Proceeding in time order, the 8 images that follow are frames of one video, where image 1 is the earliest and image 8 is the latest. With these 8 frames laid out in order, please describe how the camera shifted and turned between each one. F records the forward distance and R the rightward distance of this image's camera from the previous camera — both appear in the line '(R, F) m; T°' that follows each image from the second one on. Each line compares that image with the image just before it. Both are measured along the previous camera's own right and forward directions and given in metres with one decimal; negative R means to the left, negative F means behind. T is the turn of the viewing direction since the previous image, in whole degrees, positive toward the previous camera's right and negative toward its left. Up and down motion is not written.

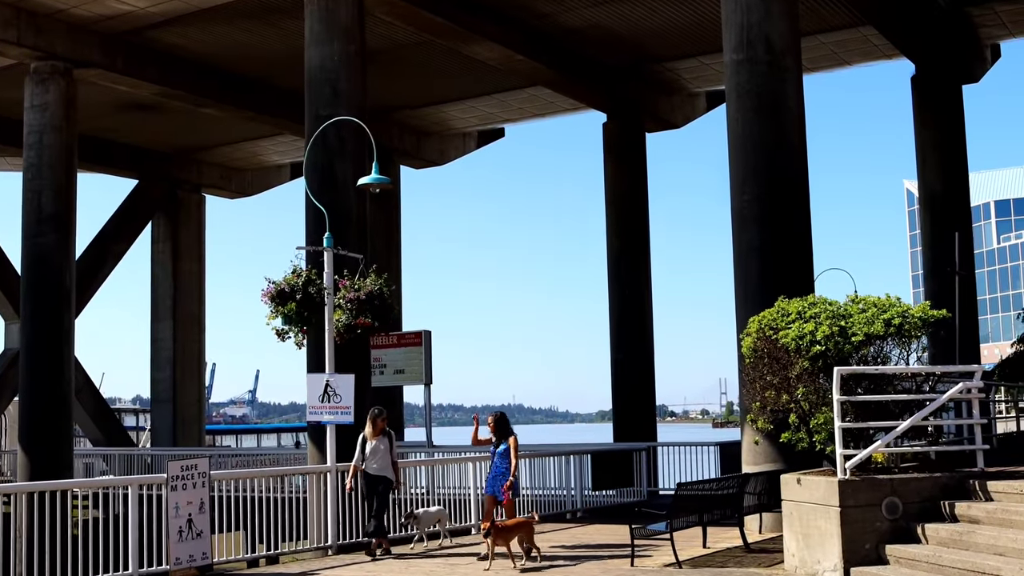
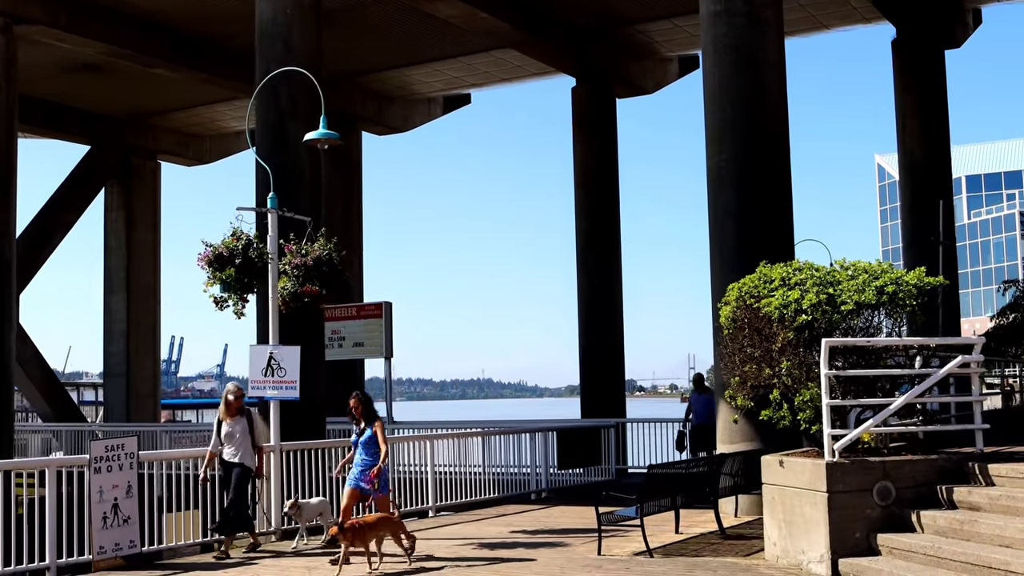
(+0.1, +1.1) m; +2°
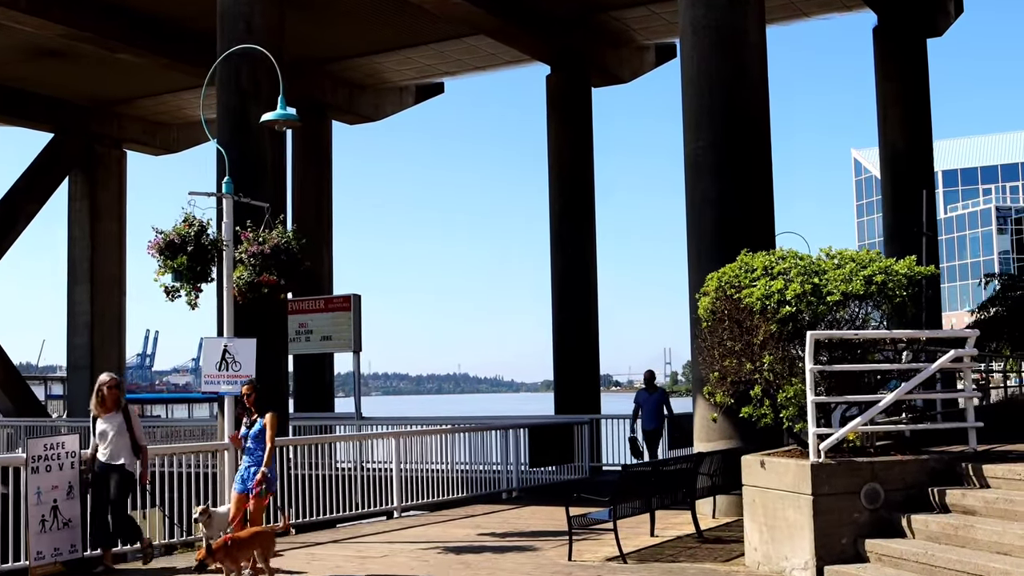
(+0.1, +0.7) m; +1°
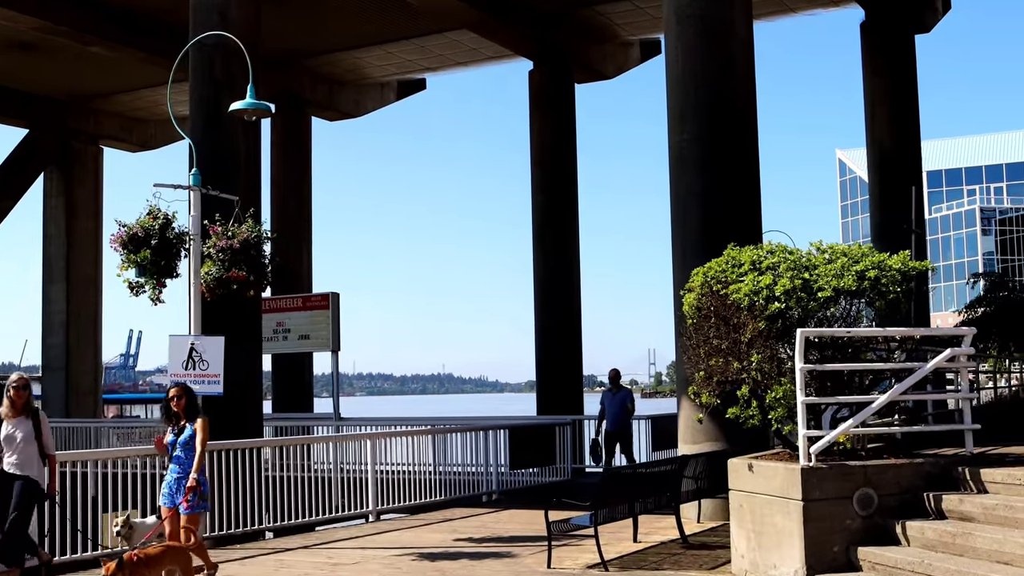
(+0.1, +0.4) m; +1°
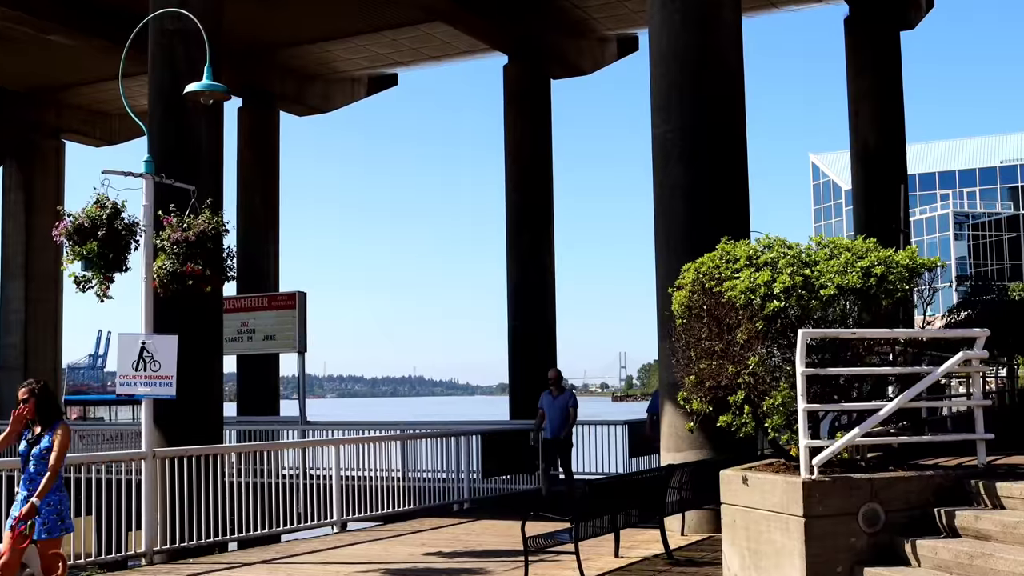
(0.0, +0.7) m; +2°
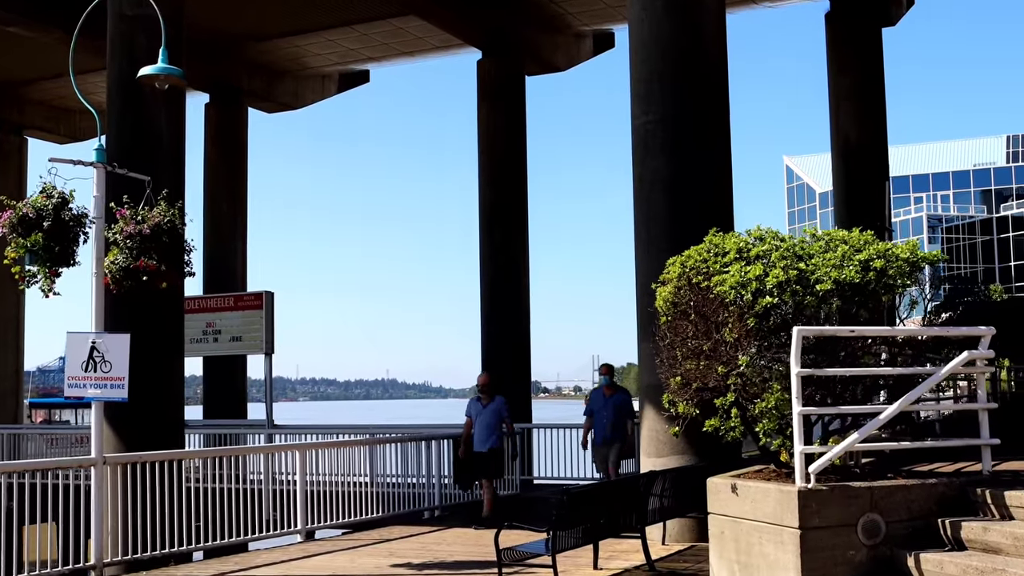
(0.0, +0.6) m; +1°
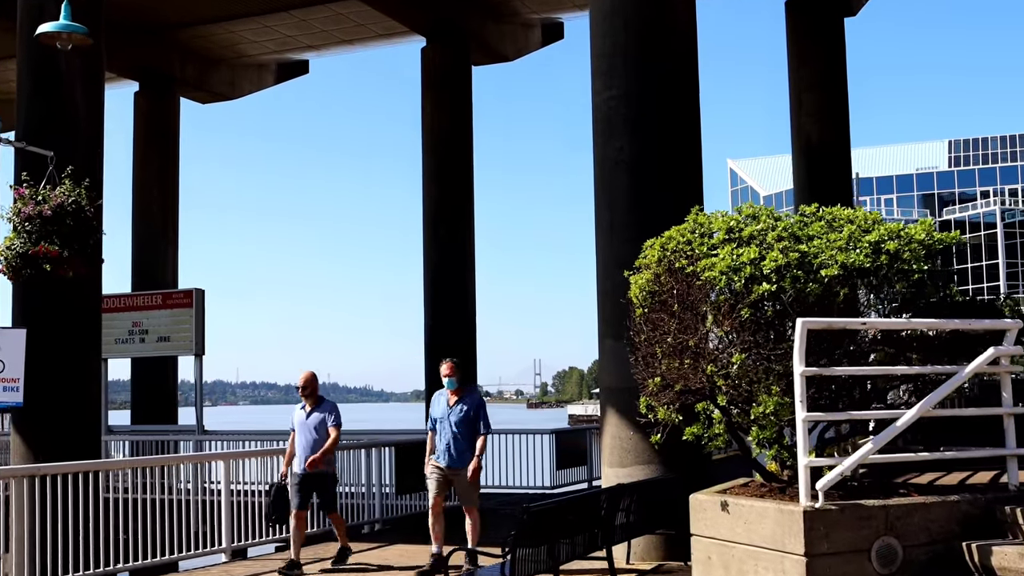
(-0.1, +1.1) m; +3°
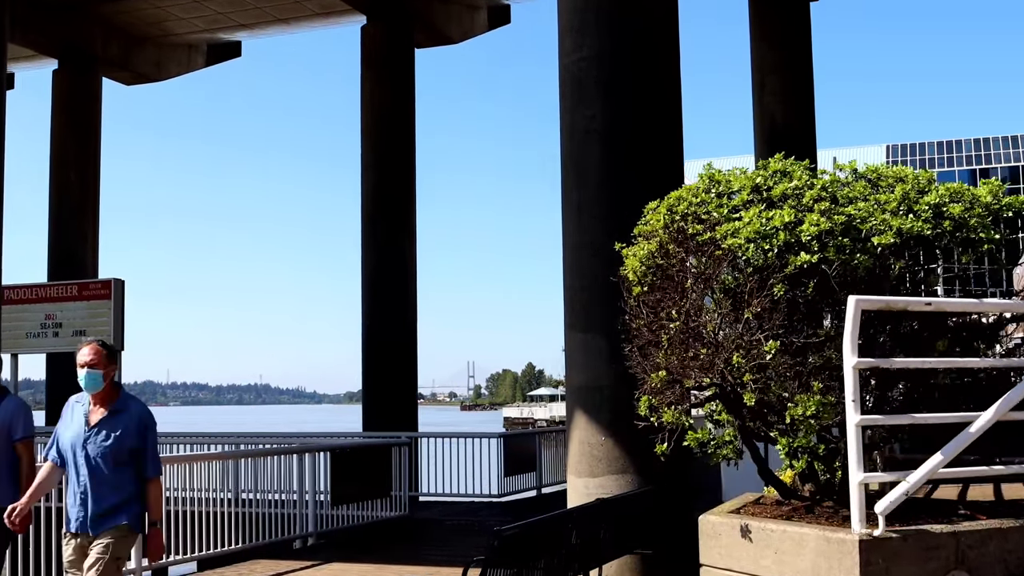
(-0.2, +1.4) m; +4°
